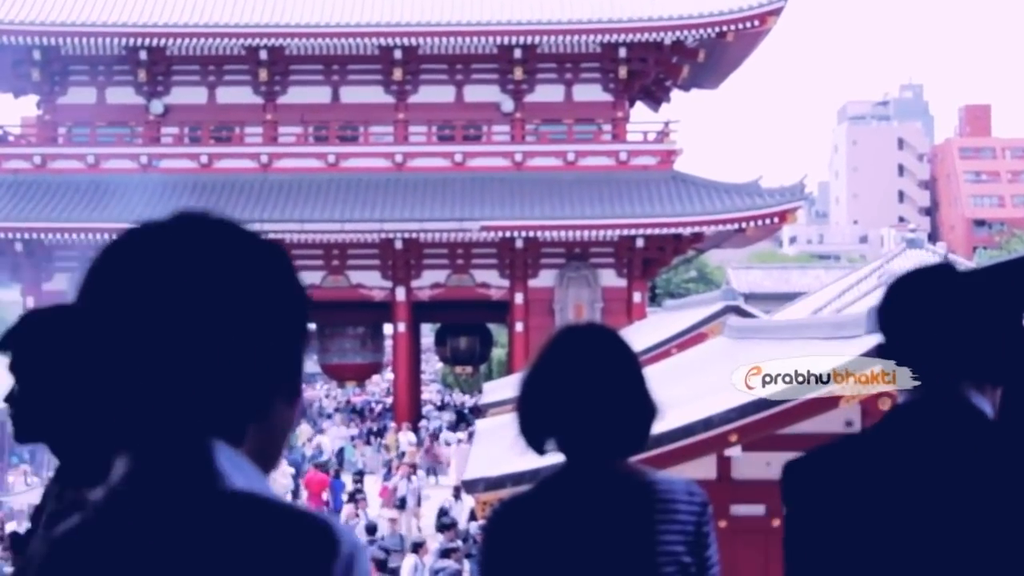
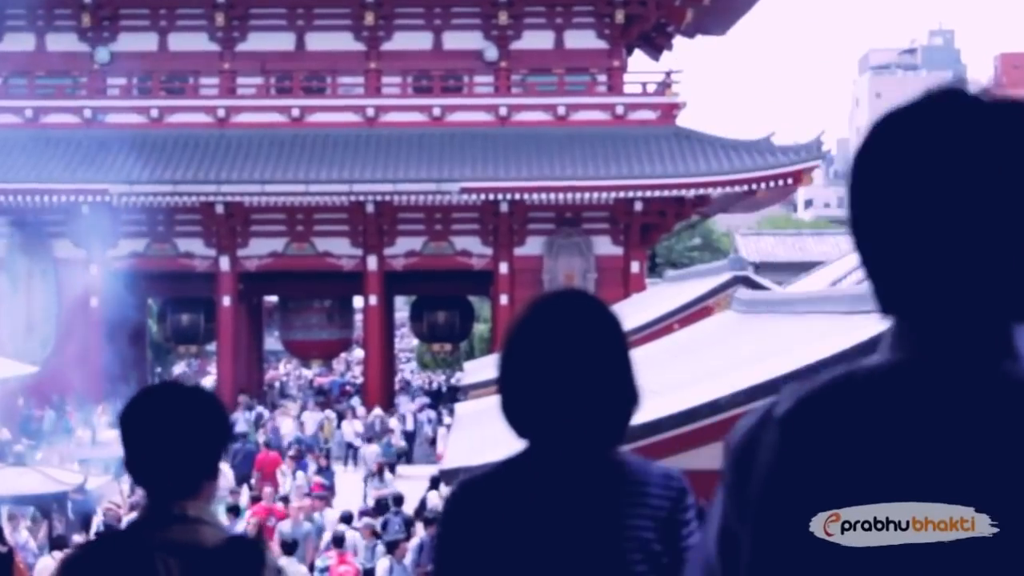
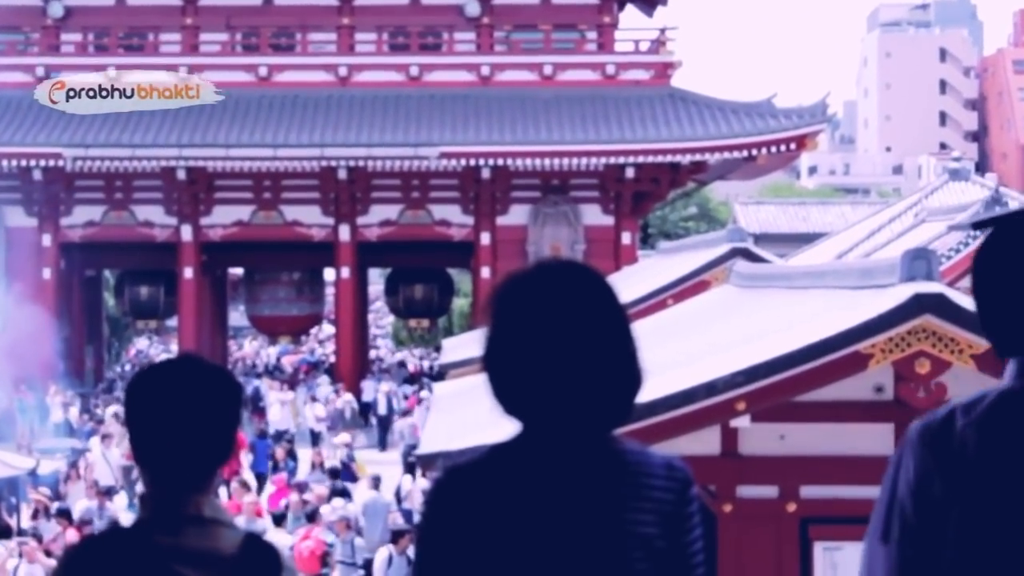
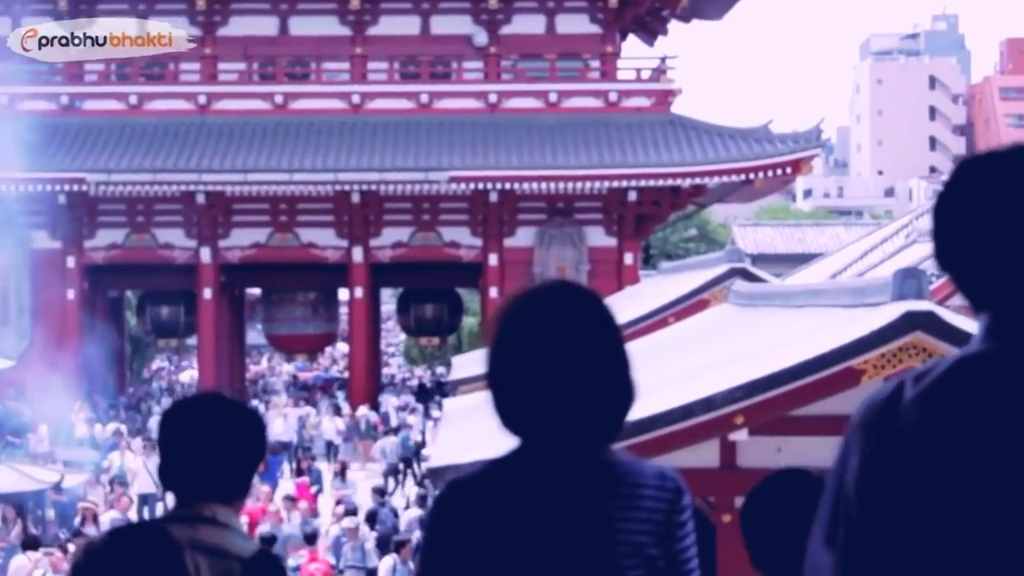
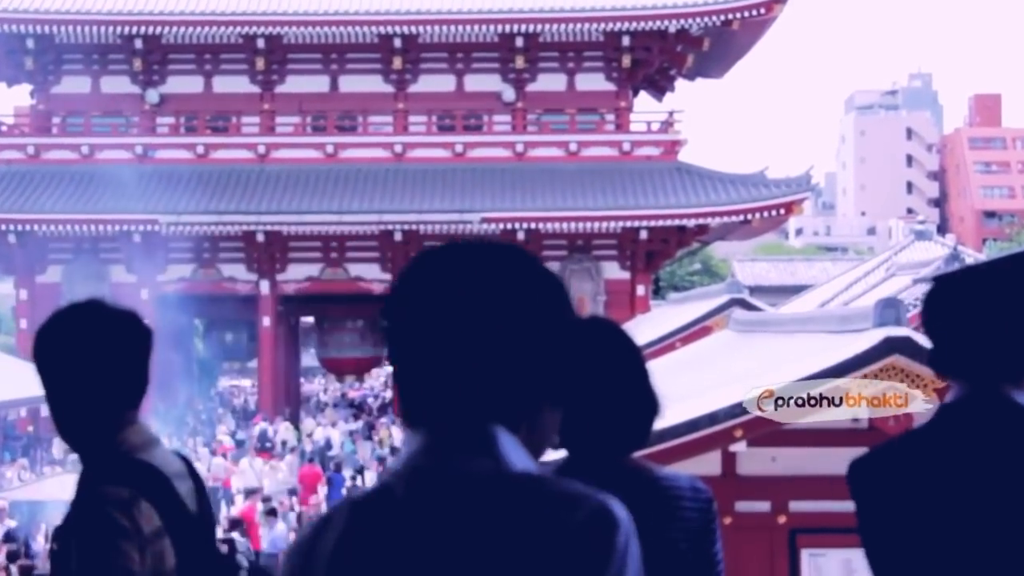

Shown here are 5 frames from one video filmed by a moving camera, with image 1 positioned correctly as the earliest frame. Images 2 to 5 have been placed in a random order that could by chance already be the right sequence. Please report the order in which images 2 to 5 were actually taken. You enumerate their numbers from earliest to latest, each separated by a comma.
5, 2, 4, 3
